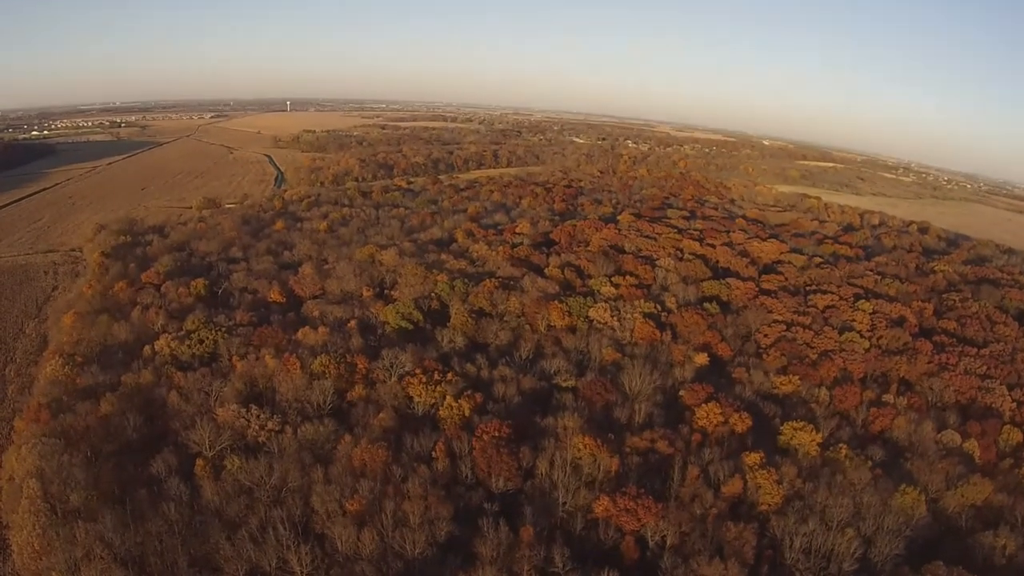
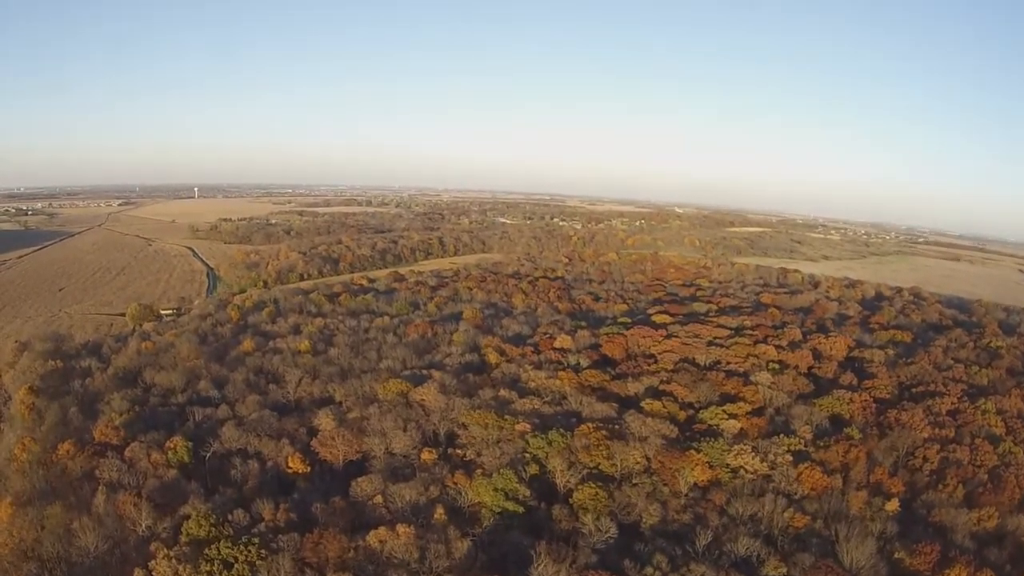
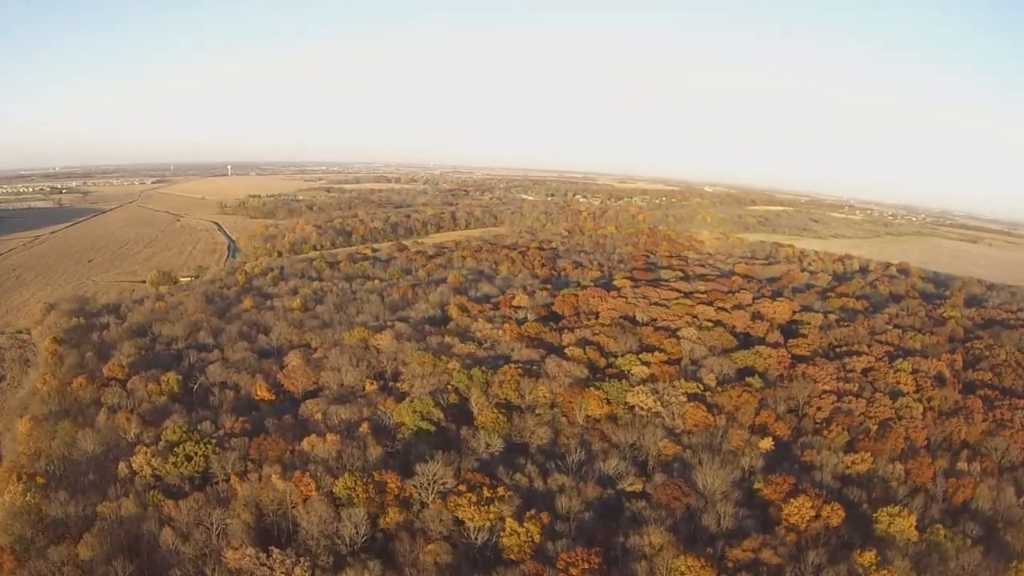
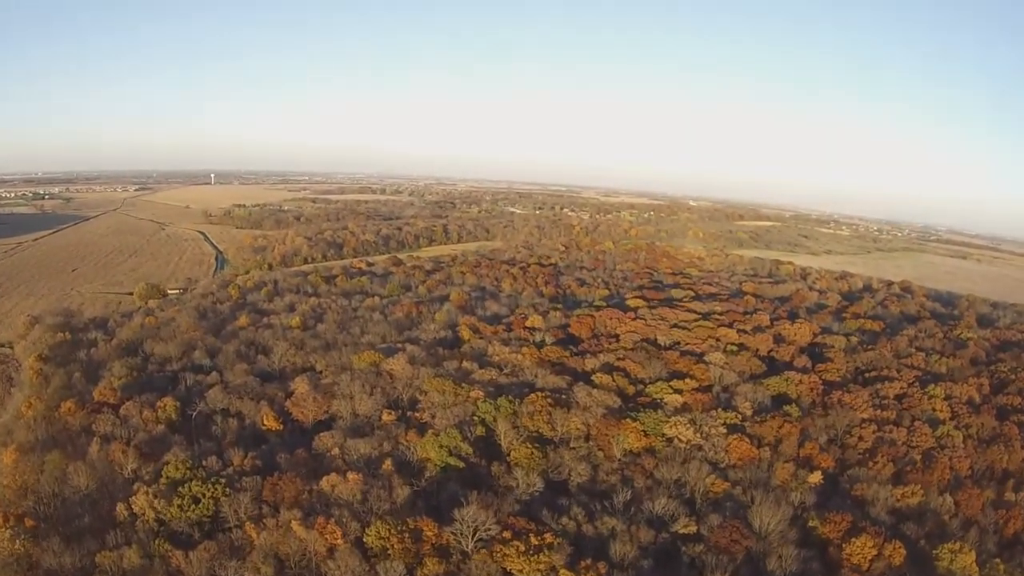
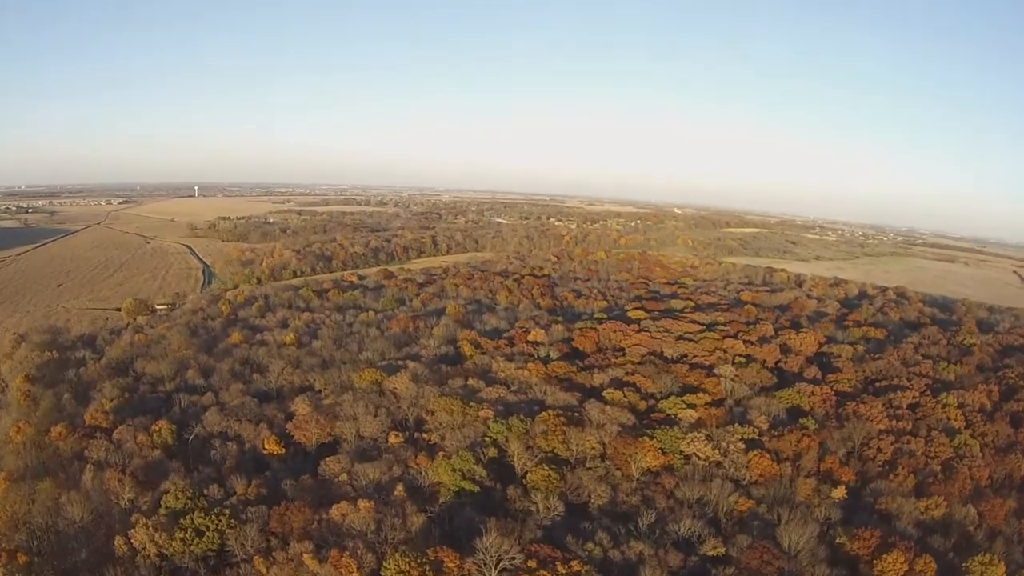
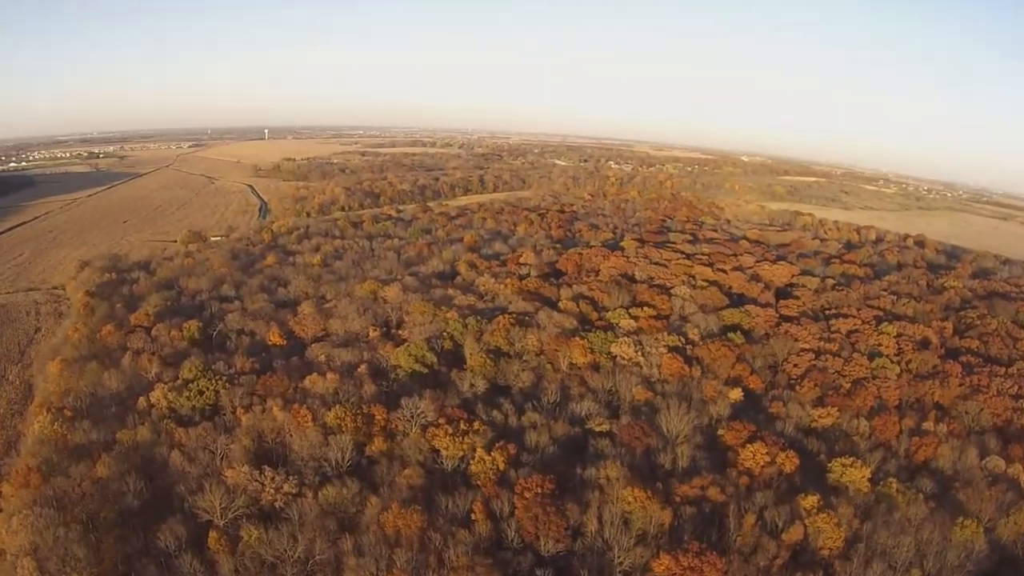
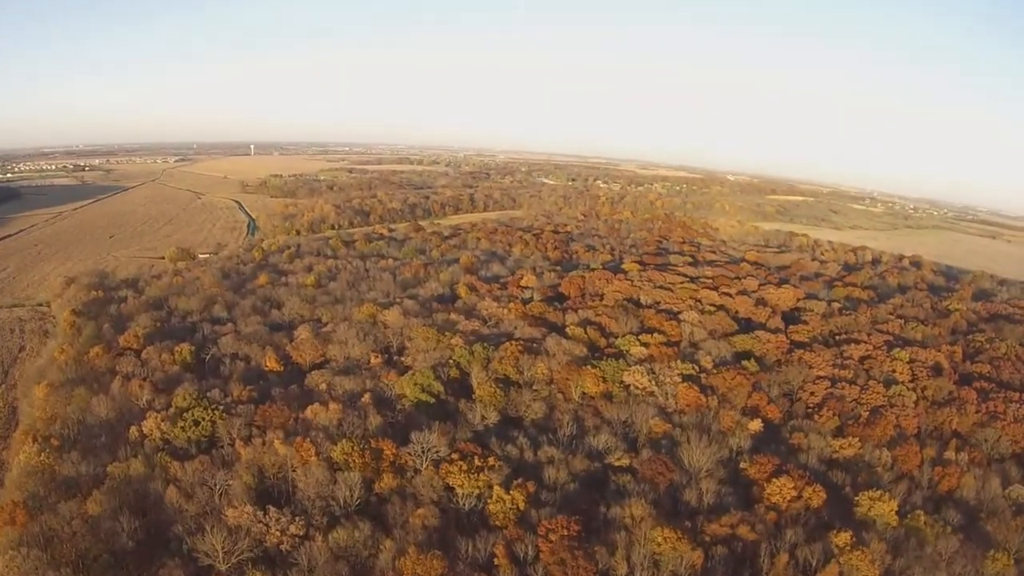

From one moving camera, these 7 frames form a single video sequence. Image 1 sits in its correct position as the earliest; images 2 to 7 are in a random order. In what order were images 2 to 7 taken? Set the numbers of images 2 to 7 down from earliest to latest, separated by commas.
6, 7, 3, 4, 5, 2
